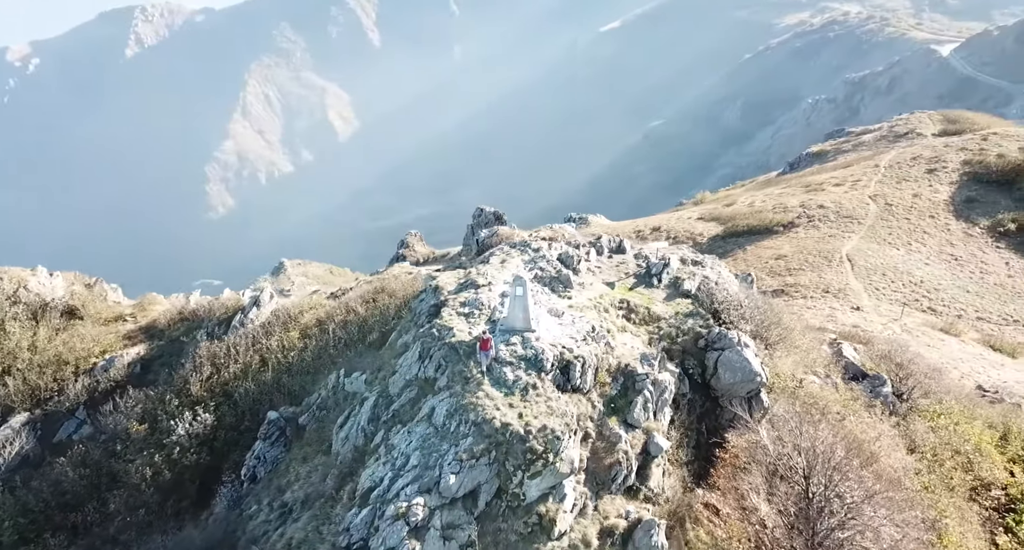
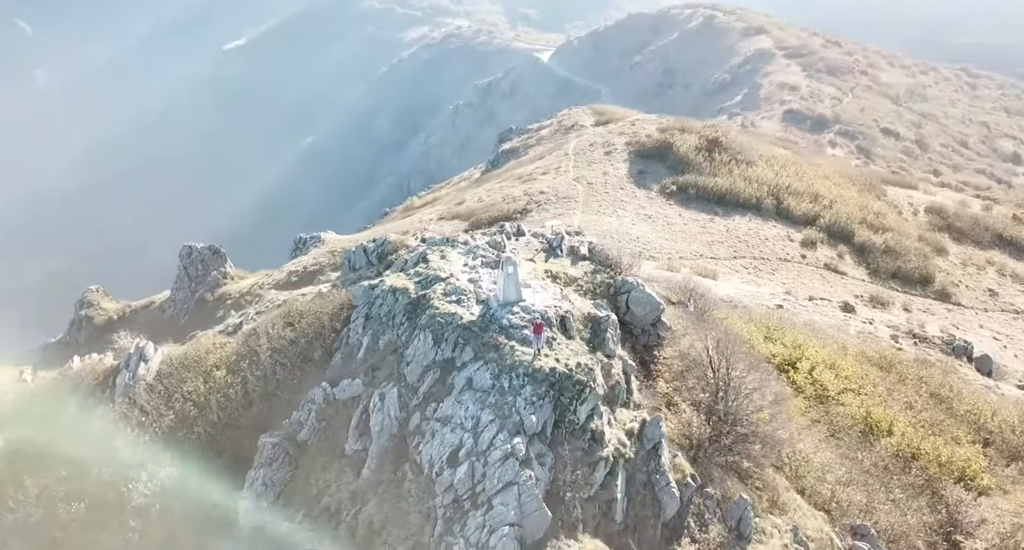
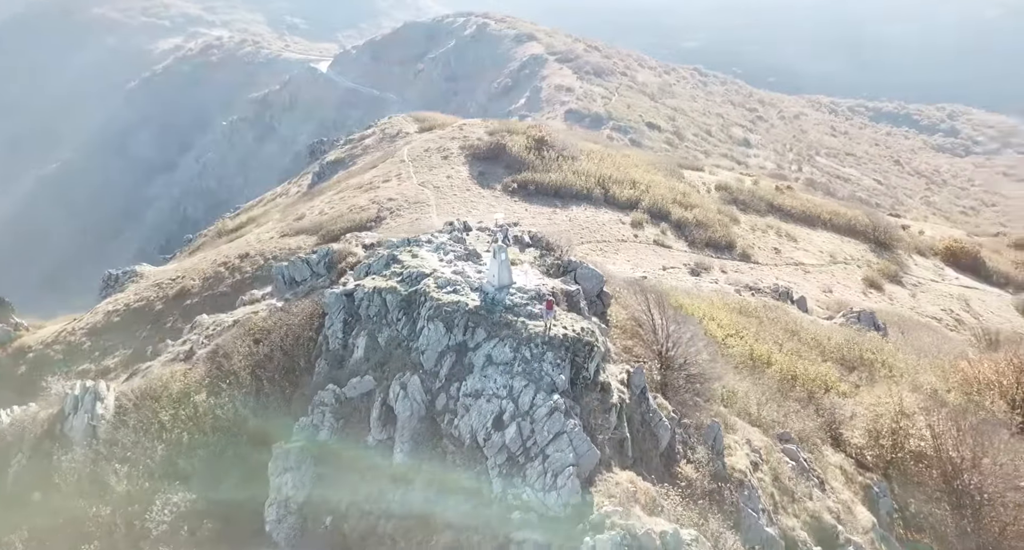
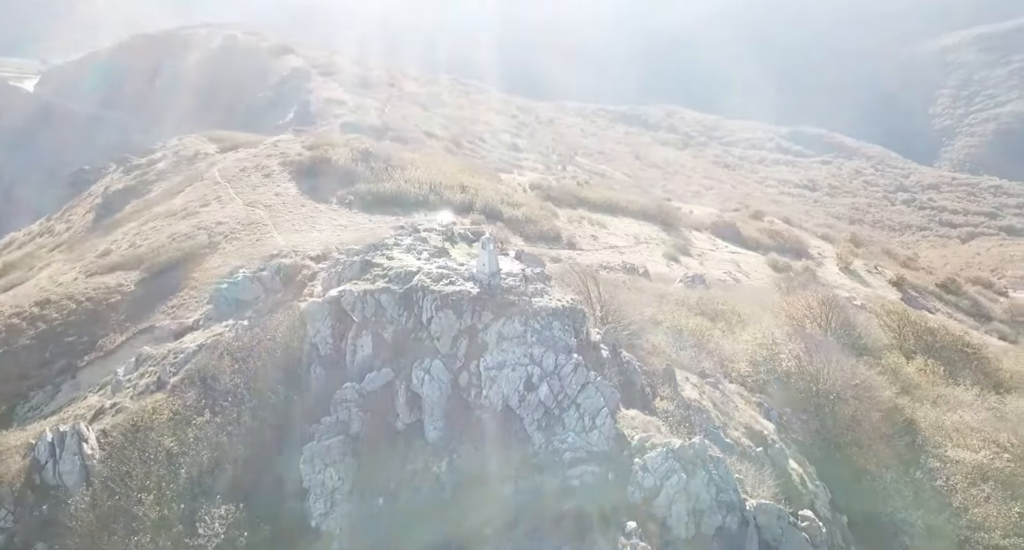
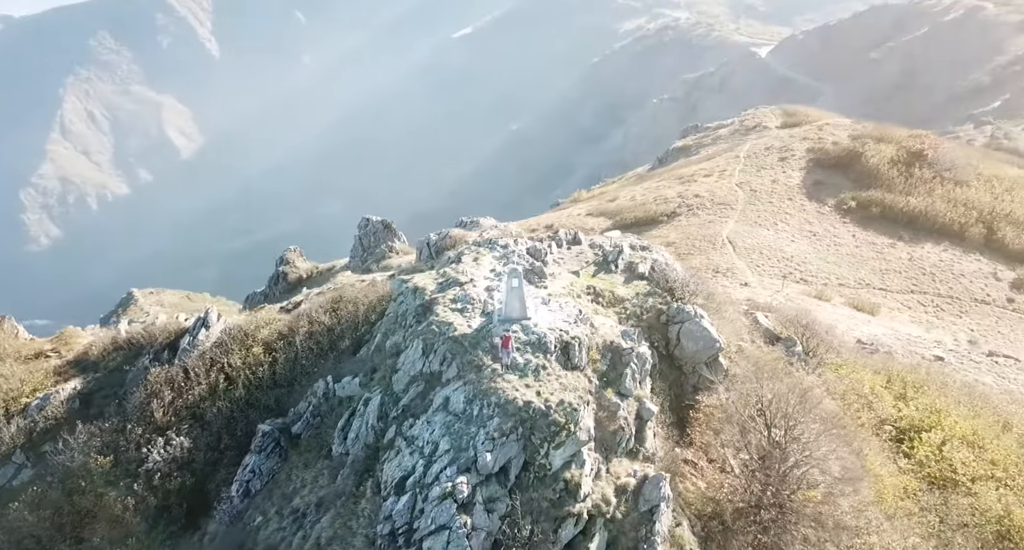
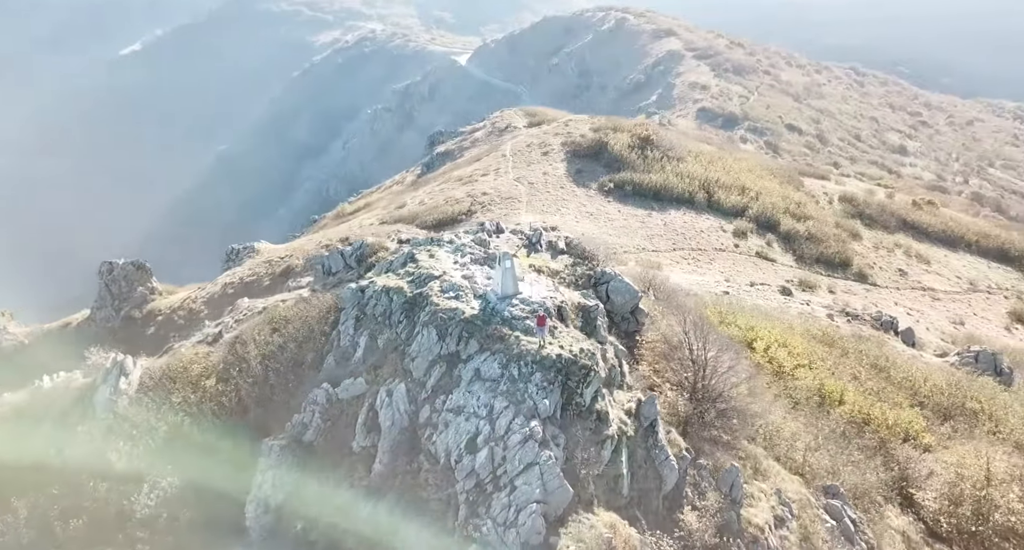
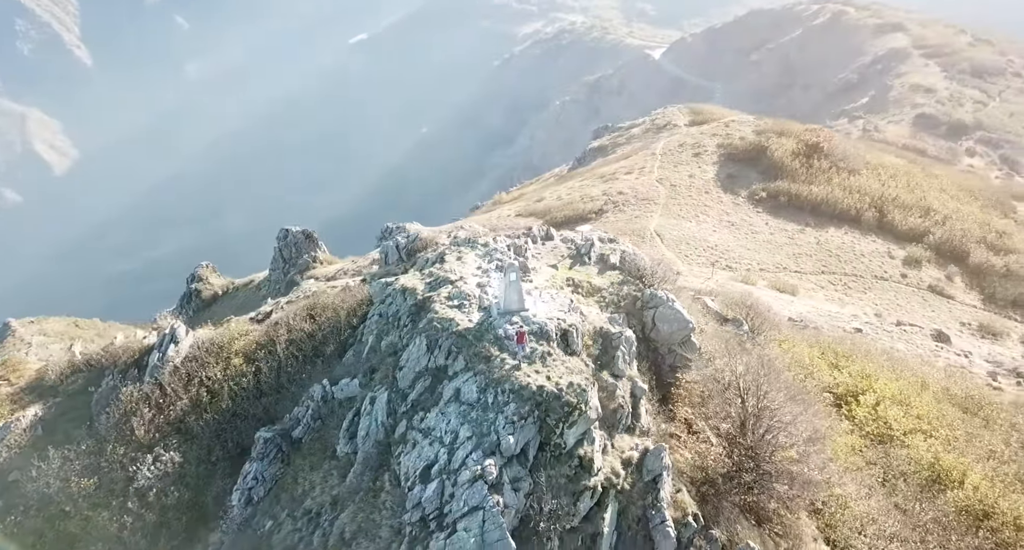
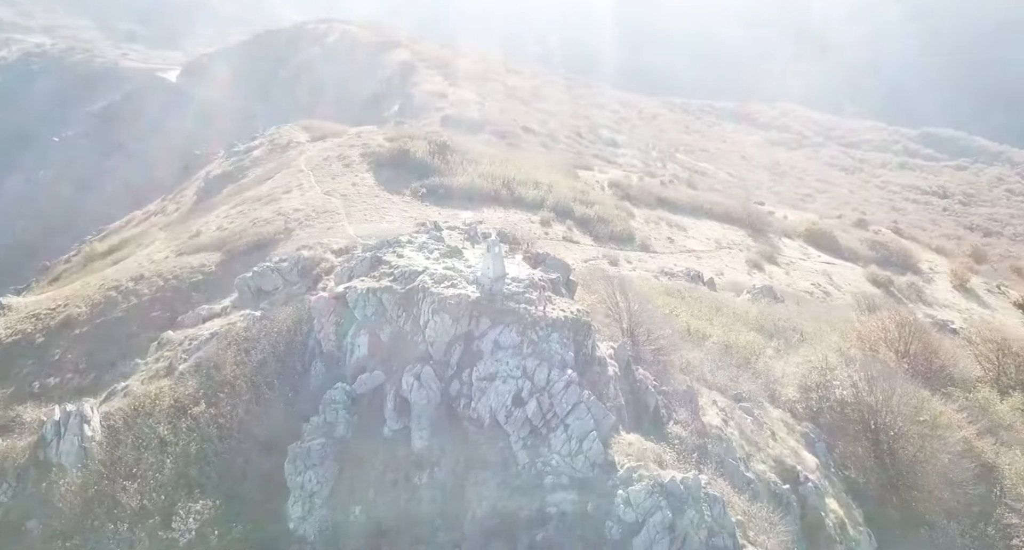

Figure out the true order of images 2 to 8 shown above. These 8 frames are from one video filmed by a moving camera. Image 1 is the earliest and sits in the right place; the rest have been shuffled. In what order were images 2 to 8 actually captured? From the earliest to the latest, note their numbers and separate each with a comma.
5, 7, 2, 6, 3, 8, 4
